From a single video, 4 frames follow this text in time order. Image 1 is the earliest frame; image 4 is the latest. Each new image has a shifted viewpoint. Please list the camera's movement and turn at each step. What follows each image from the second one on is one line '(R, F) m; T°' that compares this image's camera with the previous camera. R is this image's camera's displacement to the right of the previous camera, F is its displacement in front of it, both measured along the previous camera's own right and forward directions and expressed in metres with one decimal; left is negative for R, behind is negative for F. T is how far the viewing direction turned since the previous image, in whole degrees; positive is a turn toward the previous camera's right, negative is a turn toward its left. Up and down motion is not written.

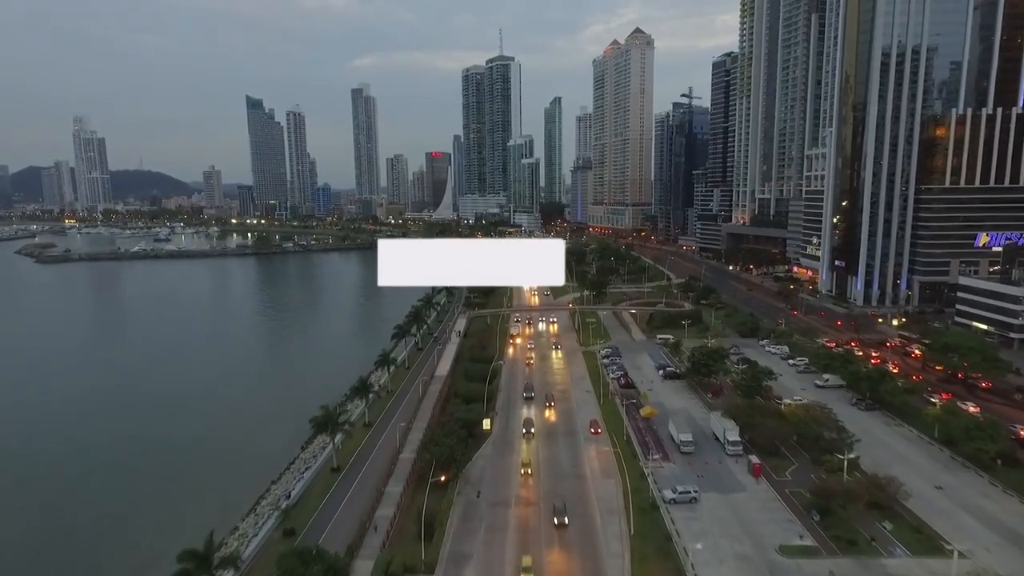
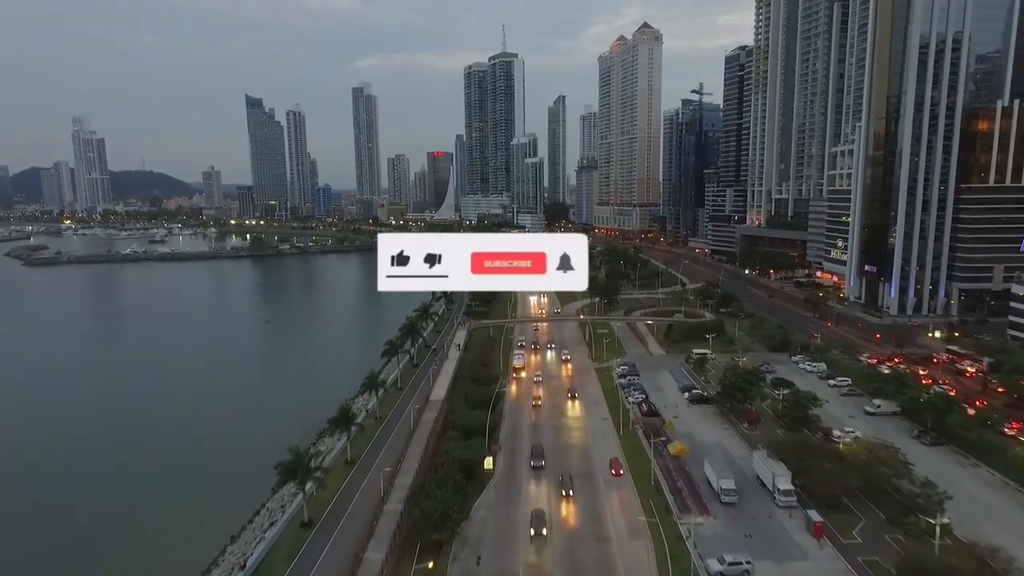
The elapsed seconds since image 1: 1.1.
(-0.1, +3.9) m; 0°
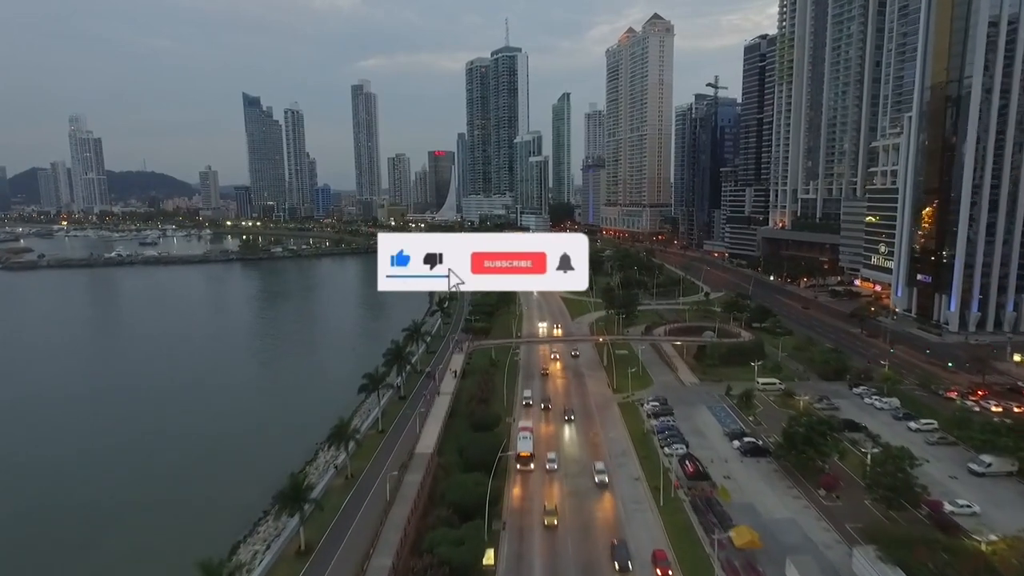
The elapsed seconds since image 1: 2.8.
(-0.1, +5.9) m; 0°
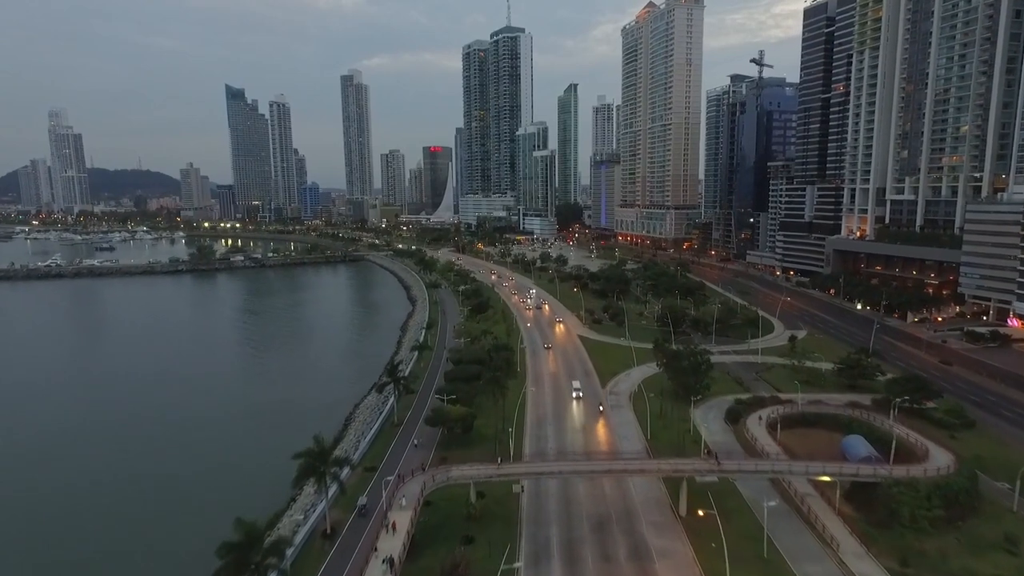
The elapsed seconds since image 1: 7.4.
(+0.2, +16.9) m; 0°
